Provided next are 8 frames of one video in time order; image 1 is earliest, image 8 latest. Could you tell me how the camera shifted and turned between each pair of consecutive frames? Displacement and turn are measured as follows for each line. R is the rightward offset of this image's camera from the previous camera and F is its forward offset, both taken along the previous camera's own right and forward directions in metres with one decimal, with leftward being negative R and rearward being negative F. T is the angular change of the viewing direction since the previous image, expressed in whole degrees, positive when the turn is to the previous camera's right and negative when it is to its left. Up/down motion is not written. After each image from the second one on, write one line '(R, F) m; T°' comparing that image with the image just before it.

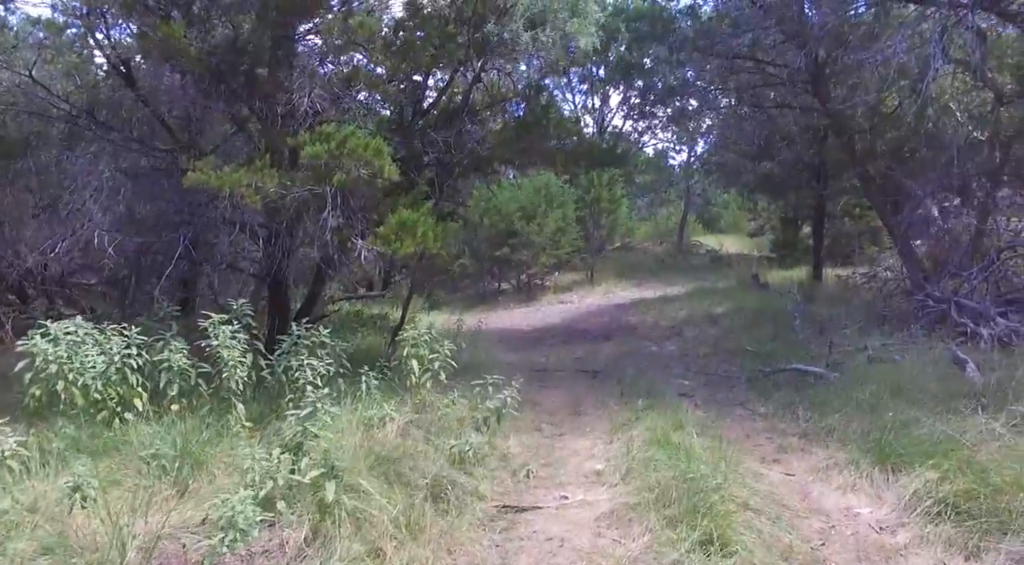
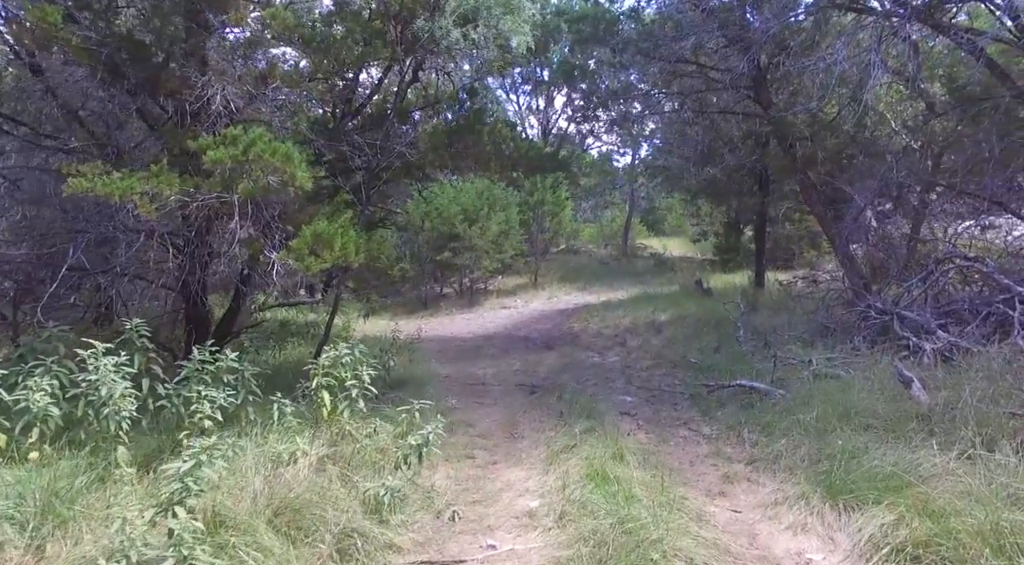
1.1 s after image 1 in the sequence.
(+0.1, +0.4) m; +3°
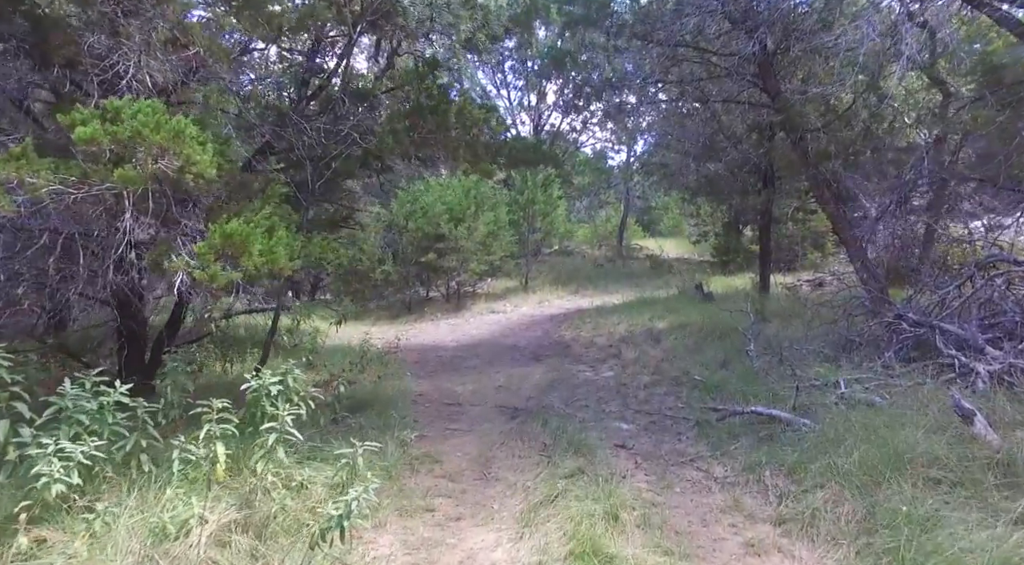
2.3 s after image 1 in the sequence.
(+0.1, +1.1) m; 0°
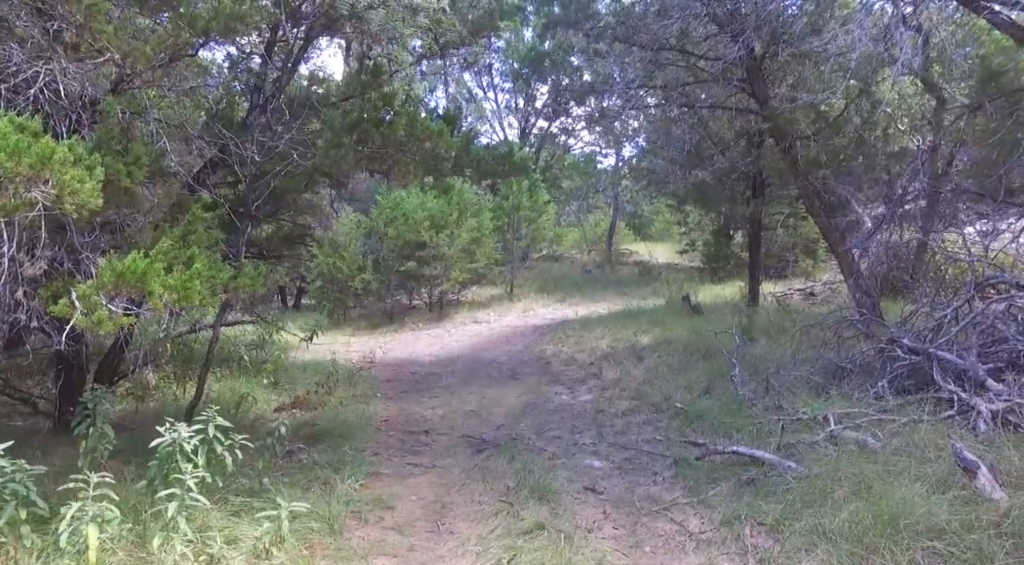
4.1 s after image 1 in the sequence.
(+0.2, +0.5) m; 0°
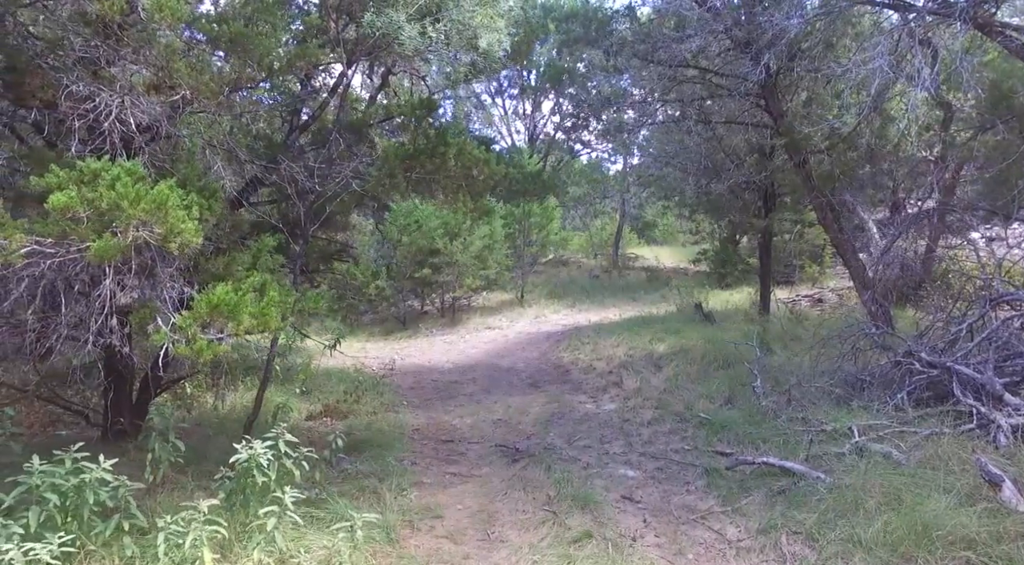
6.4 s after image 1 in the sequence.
(-0.3, -0.3) m; 0°
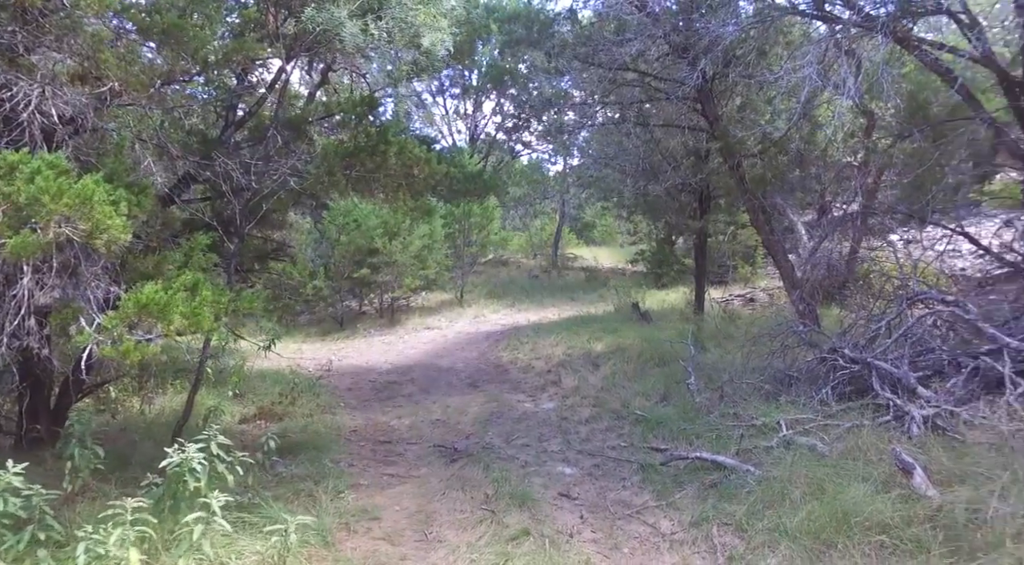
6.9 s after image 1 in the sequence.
(0.0, -0.1) m; +4°
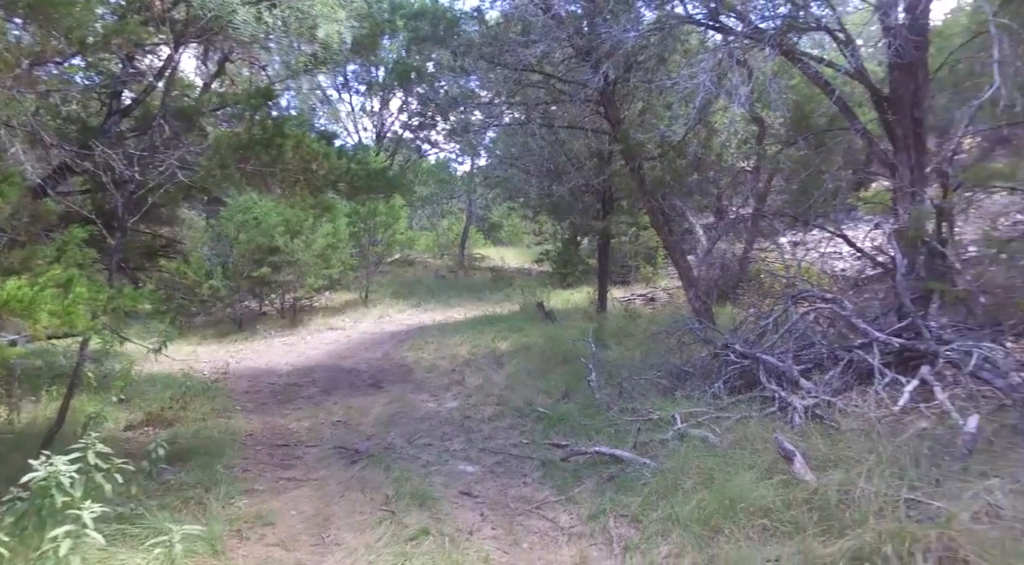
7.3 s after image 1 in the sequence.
(0.0, -0.1) m; +6°
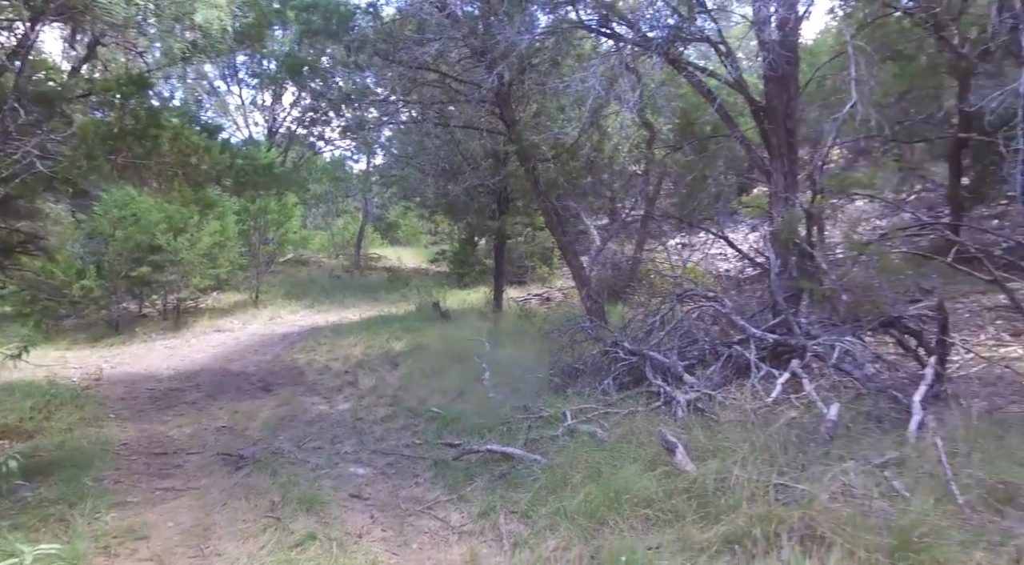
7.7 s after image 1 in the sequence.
(0.0, 0.0) m; +6°
